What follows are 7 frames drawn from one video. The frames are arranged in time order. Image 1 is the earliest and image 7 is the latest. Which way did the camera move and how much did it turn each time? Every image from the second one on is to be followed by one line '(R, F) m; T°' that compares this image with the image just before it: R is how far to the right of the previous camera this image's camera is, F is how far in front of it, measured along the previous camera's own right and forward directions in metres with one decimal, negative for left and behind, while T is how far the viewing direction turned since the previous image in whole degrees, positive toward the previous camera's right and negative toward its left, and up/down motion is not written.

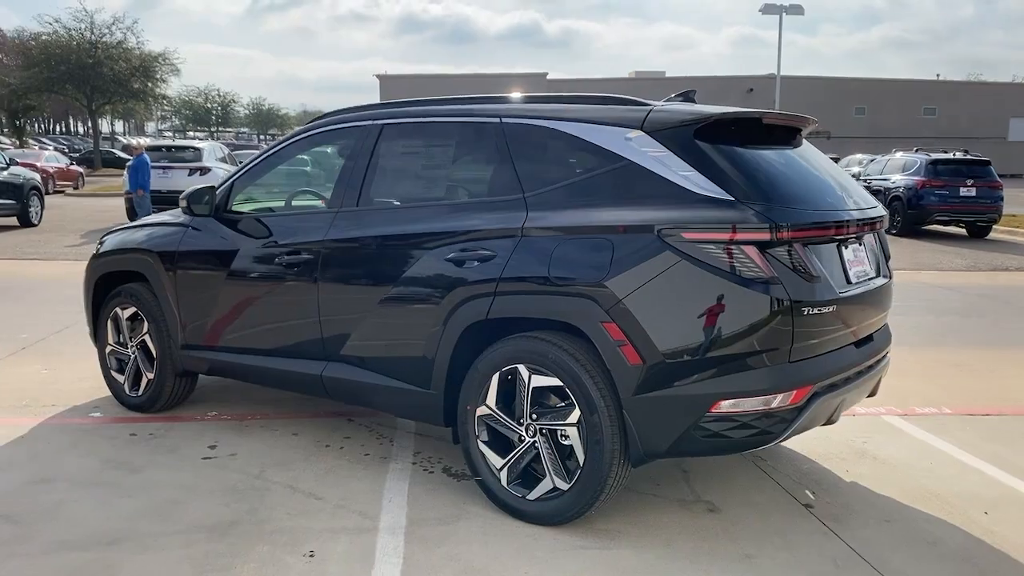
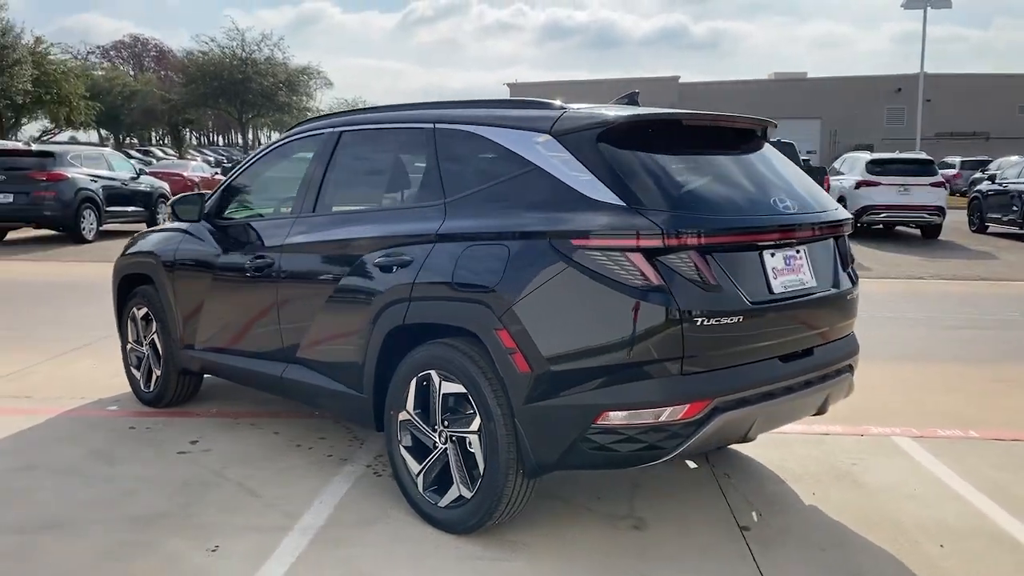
(+0.9, +0.1) m; -9°
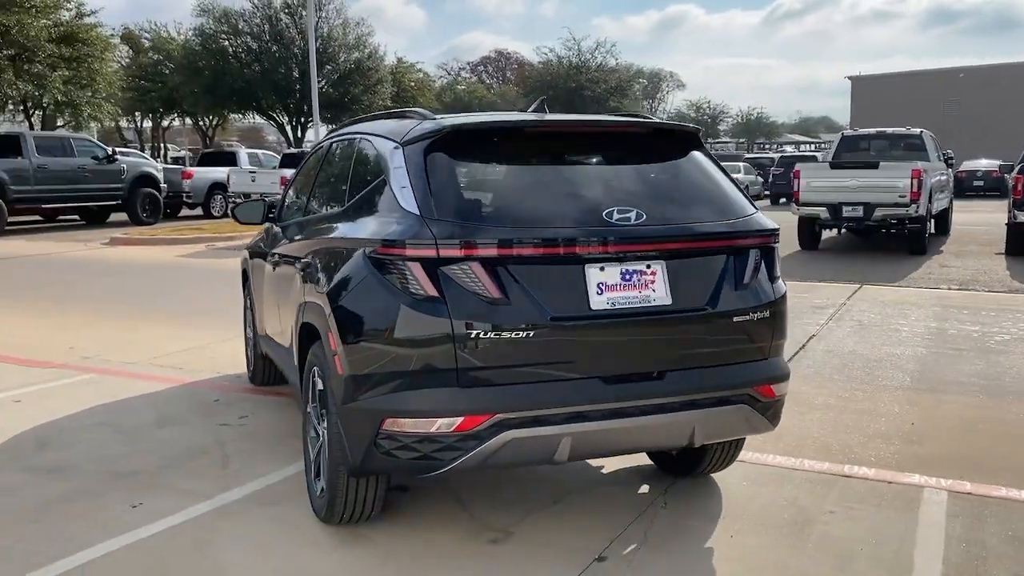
(+1.9, +0.3) m; -22°
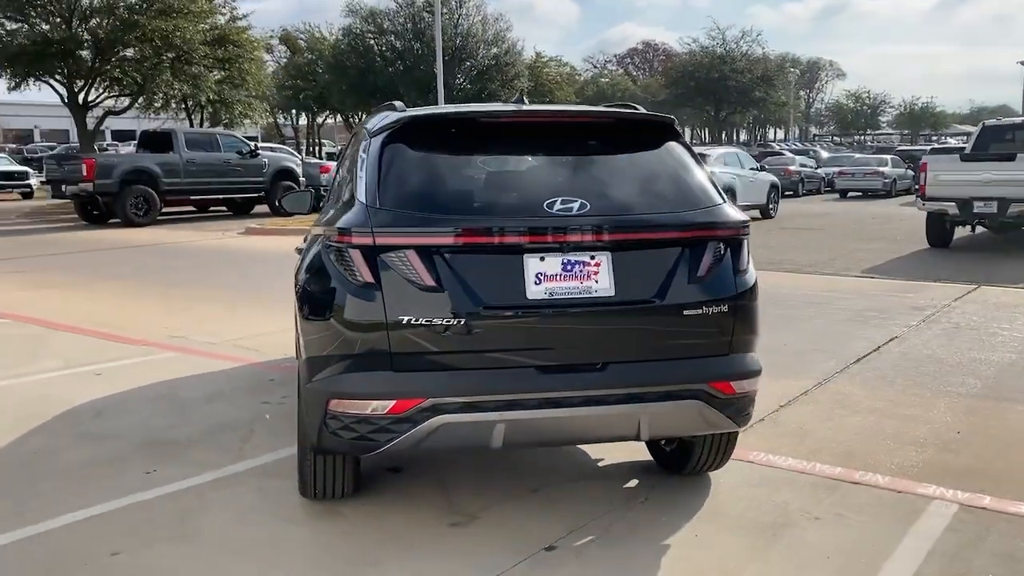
(+0.7, 0.0) m; -9°
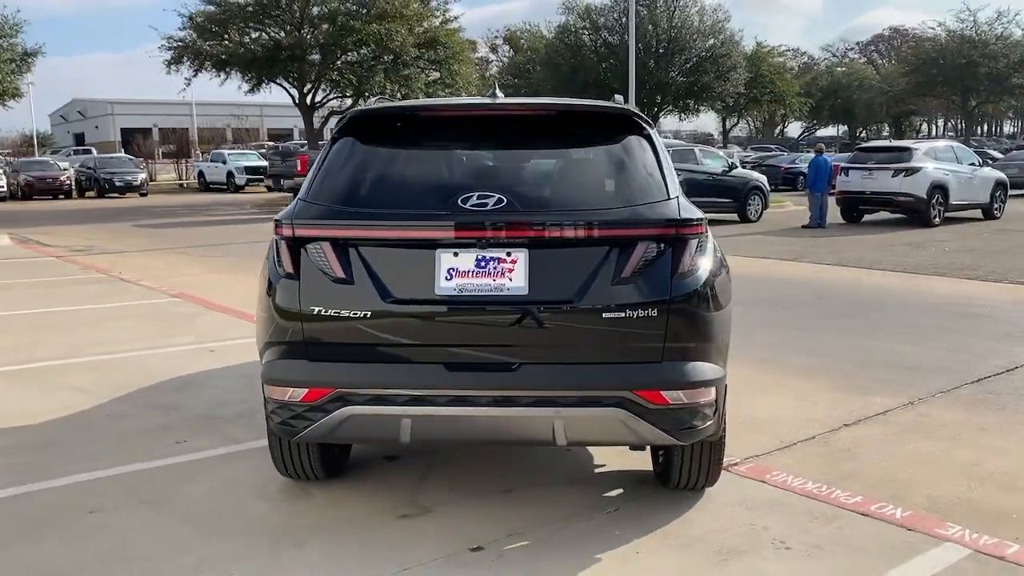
(+1.1, +0.2) m; -14°
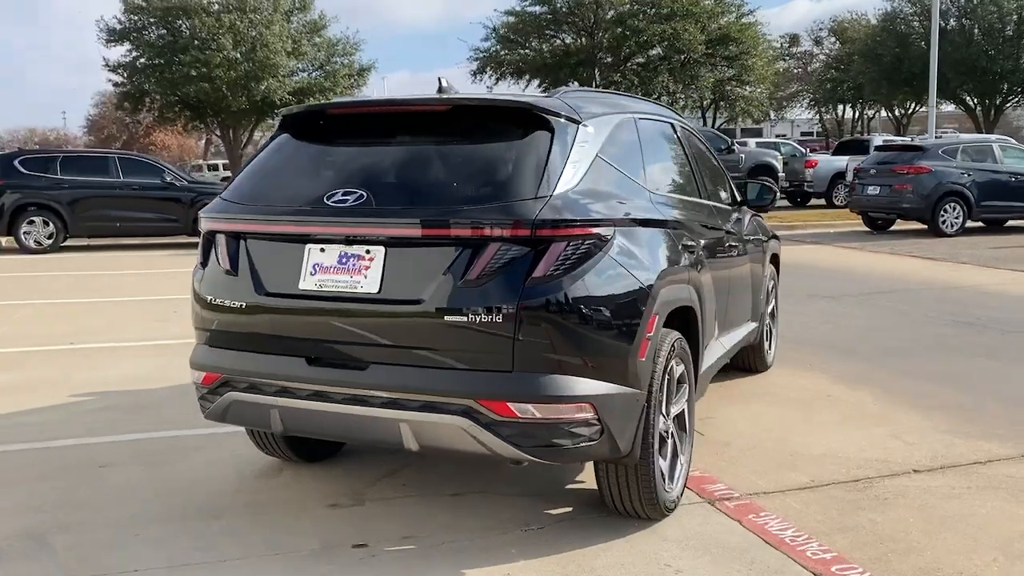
(+1.6, +0.4) m; -21°
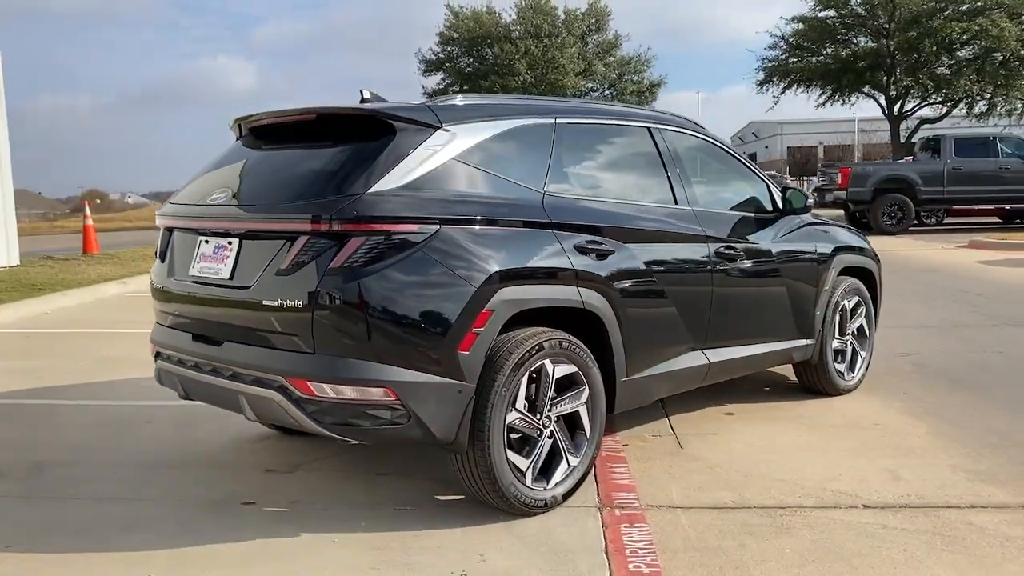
(+1.8, +0.2) m; -21°
